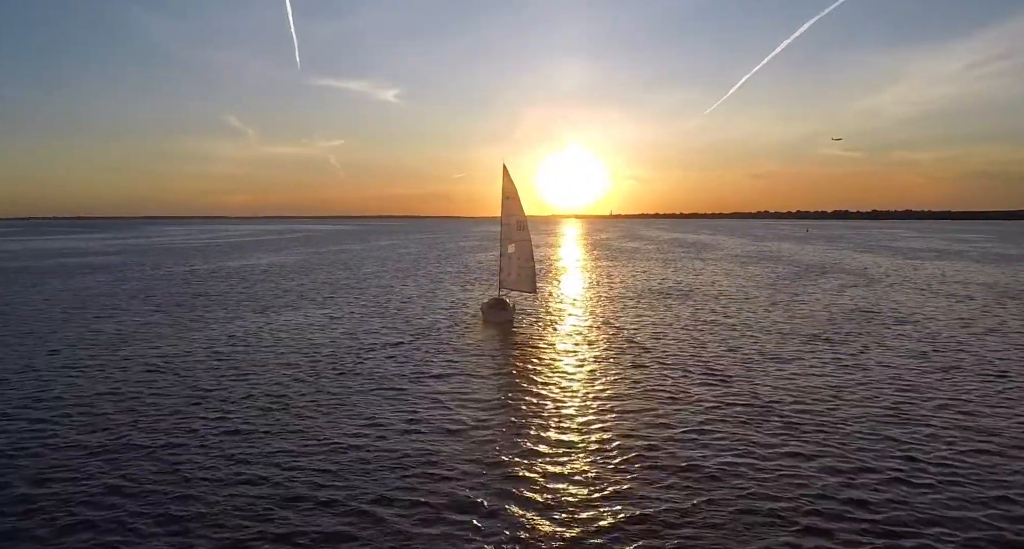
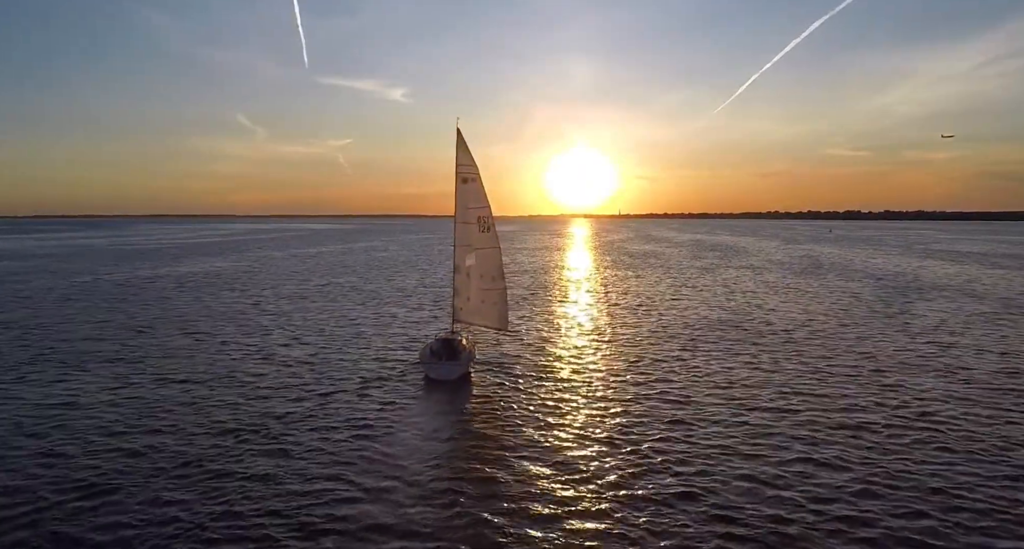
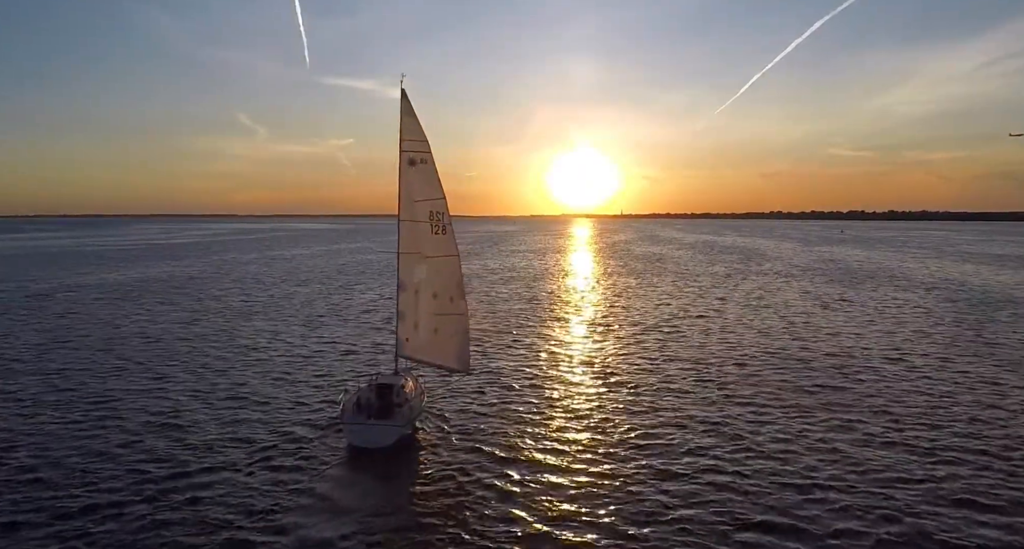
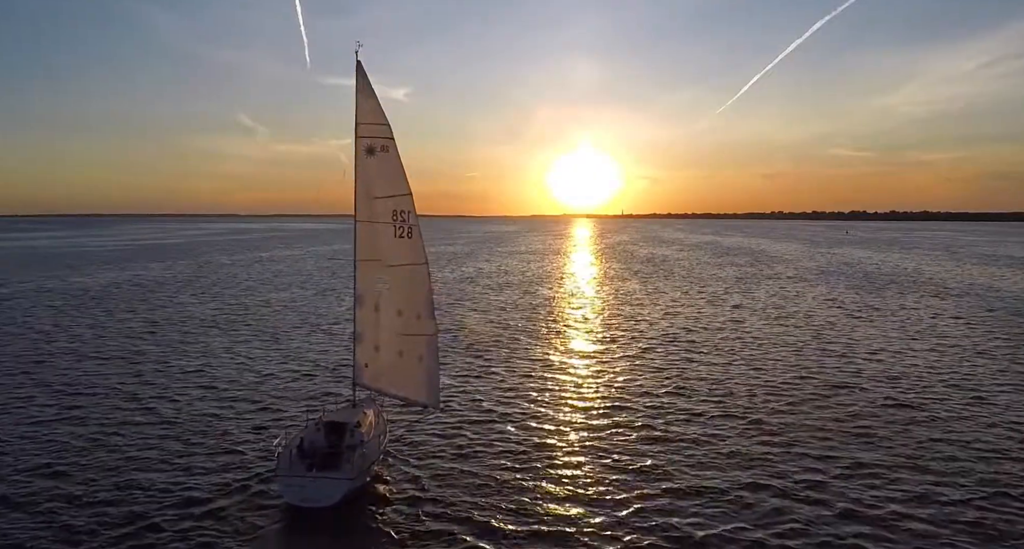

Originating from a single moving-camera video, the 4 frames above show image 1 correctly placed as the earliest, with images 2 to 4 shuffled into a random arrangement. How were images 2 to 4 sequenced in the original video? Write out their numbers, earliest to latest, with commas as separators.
2, 3, 4
